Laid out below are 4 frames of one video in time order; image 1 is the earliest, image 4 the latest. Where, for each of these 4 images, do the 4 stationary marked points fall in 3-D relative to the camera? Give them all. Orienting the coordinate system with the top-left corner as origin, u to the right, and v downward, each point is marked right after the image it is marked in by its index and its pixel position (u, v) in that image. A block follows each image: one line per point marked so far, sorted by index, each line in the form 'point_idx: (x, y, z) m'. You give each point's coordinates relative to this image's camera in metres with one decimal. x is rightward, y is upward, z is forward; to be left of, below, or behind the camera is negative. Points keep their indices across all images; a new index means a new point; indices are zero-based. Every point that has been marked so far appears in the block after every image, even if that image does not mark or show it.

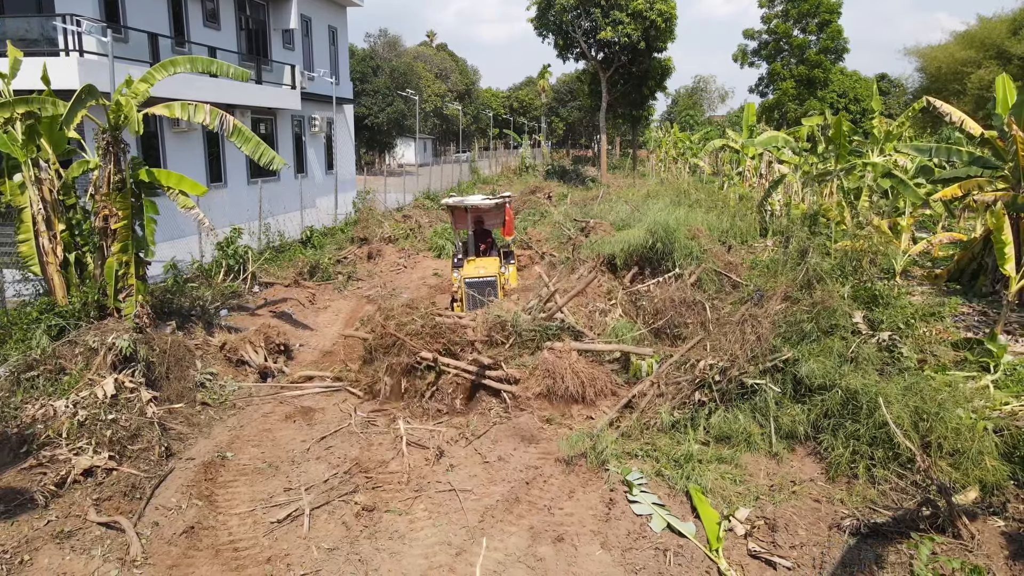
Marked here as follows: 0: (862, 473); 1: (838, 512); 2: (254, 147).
0: (+3.0, -1.6, +5.6) m
1: (+2.6, -1.8, +5.2) m
2: (-3.2, +1.8, +8.4) m
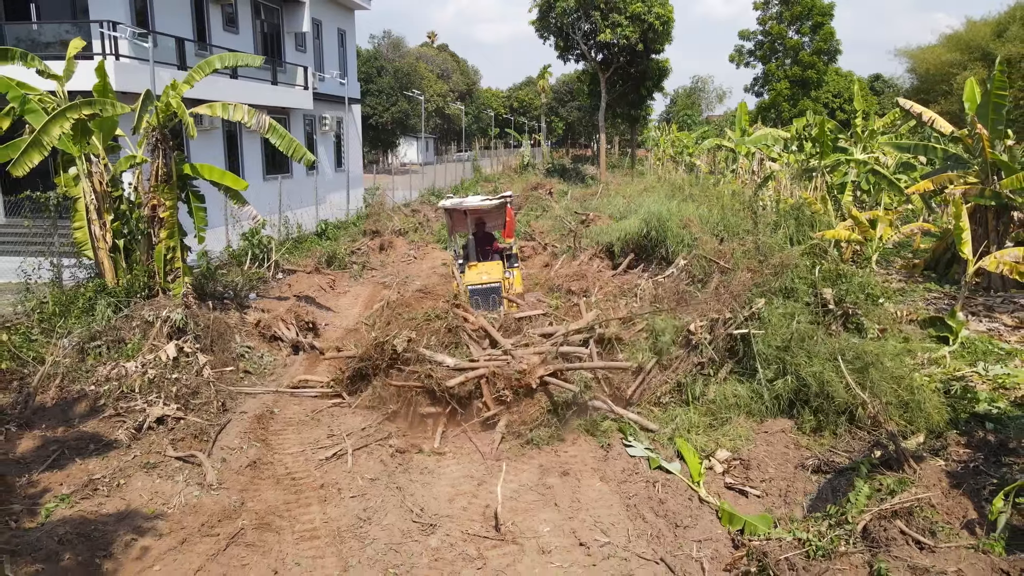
0: (+3.1, -1.3, +6.4) m
1: (+2.7, -1.5, +6.1) m
2: (-3.1, +2.1, +9.3) m
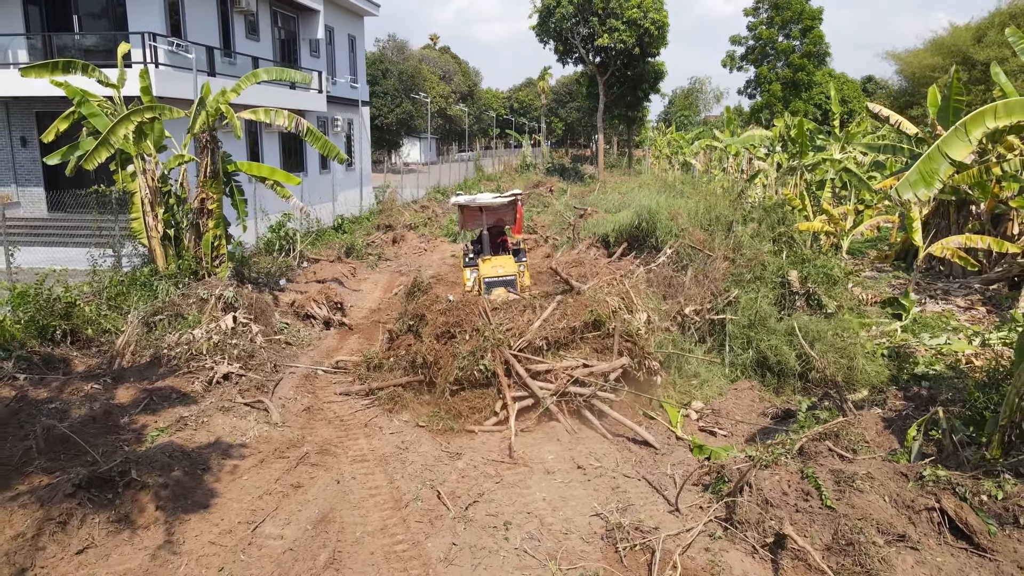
0: (+3.2, -1.1, +7.6) m
1: (+2.8, -1.3, +7.2) m
2: (-3.0, +2.3, +10.4) m
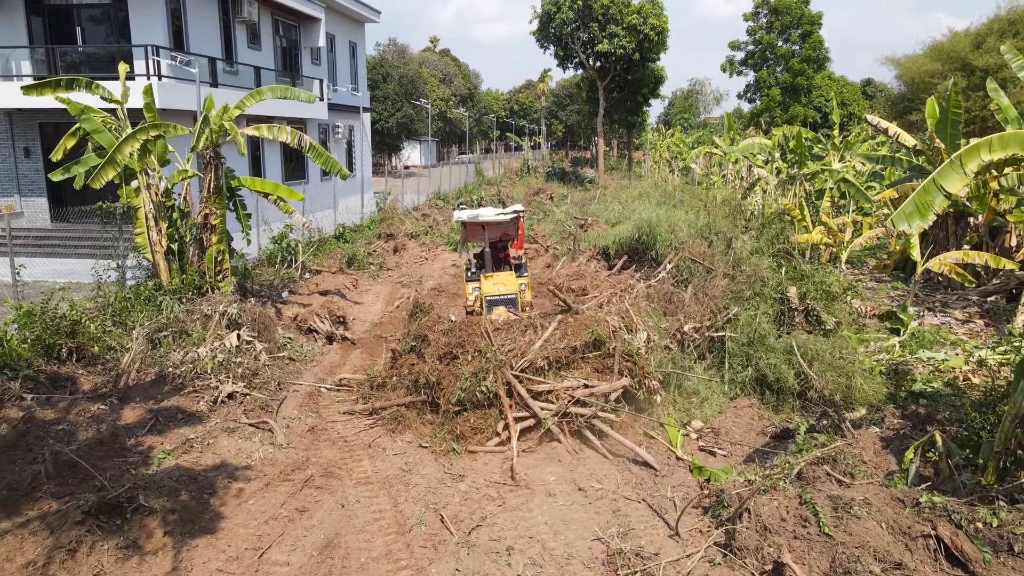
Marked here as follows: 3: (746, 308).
0: (+3.2, -1.3, +7.6) m
1: (+2.8, -1.5, +7.3) m
2: (-3.0, +2.1, +10.5) m
3: (+3.2, -0.3, +8.9) m
